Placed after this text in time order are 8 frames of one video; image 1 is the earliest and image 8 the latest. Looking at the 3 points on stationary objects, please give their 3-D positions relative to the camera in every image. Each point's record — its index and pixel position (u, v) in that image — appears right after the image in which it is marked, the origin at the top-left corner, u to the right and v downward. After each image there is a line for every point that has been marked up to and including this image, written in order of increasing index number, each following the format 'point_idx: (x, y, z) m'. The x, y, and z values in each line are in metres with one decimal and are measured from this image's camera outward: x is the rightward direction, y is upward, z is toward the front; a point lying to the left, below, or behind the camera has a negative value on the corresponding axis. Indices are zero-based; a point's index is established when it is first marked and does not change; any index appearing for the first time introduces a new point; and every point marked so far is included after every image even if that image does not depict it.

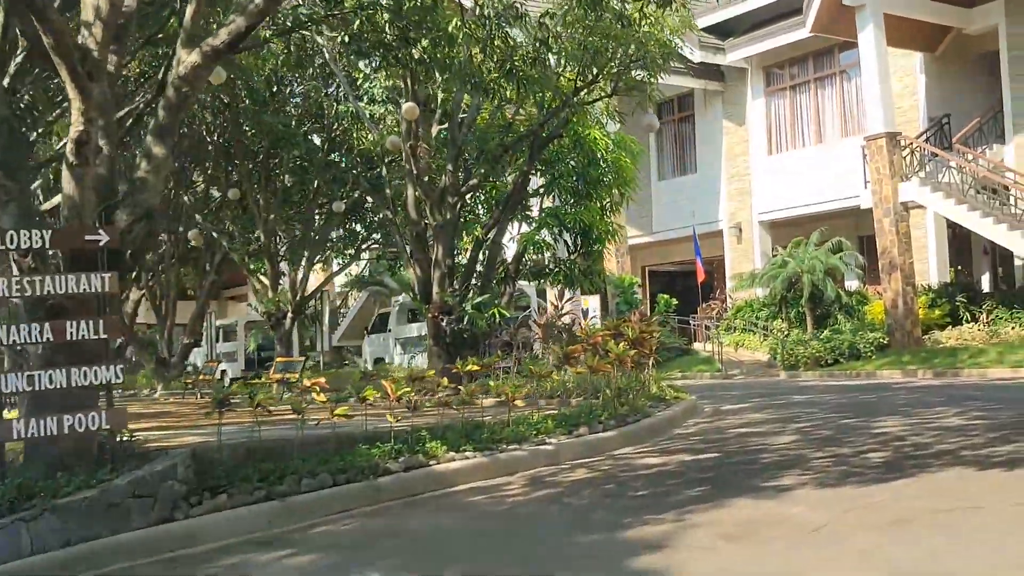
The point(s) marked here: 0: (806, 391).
0: (+4.5, -1.6, +16.8) m
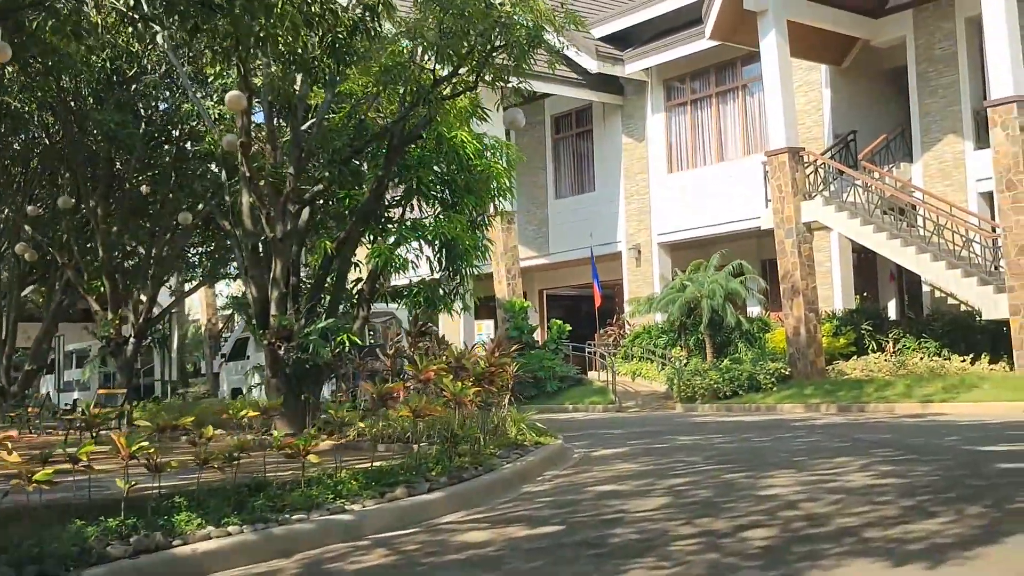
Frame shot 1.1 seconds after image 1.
0: (+2.5, -1.9, +14.9) m
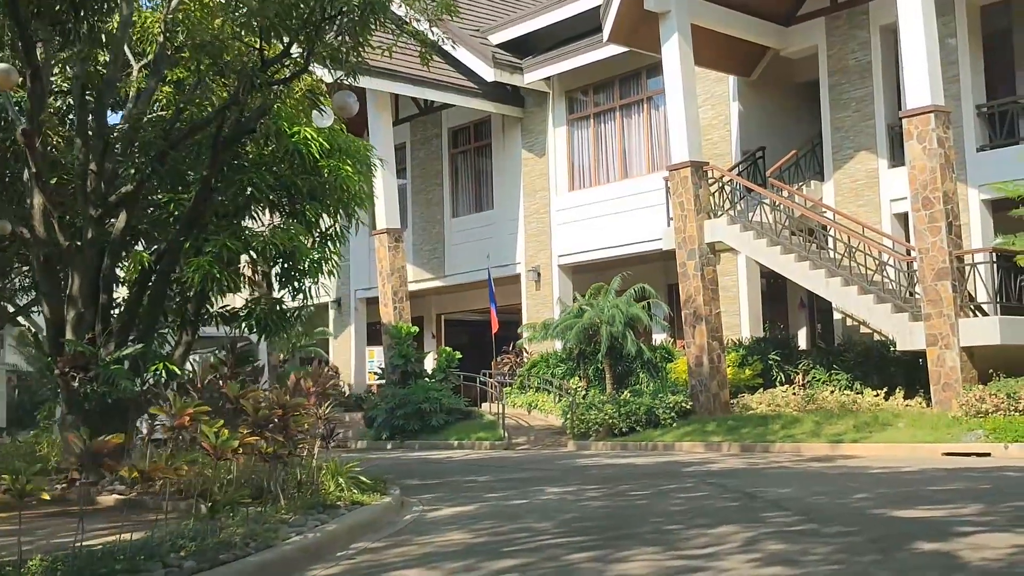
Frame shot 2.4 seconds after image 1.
0: (+0.7, -2.2, +12.9) m
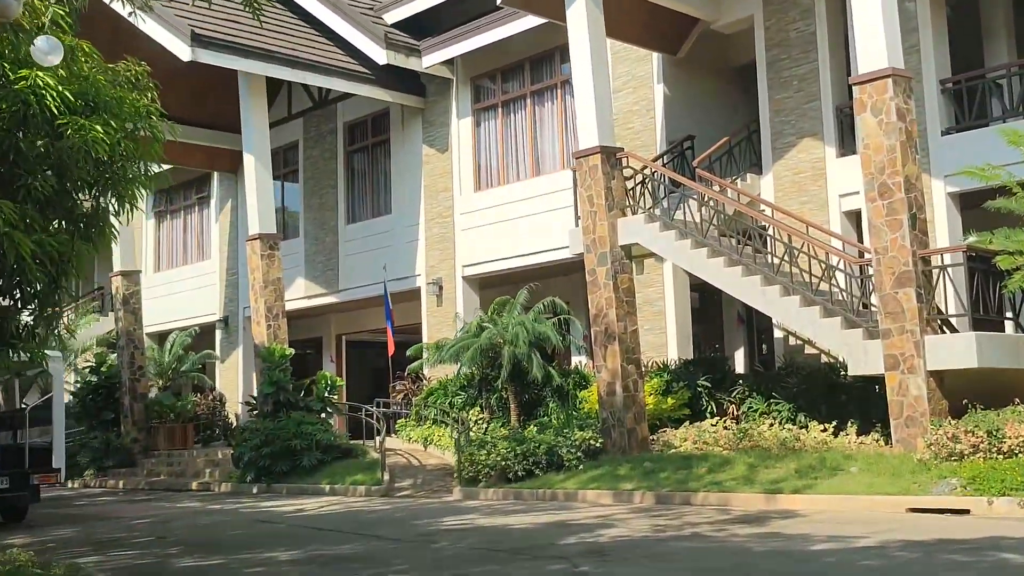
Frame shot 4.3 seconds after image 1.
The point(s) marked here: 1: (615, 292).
0: (-0.8, -2.3, +9.4) m
1: (+1.5, 0.0, +15.9) m
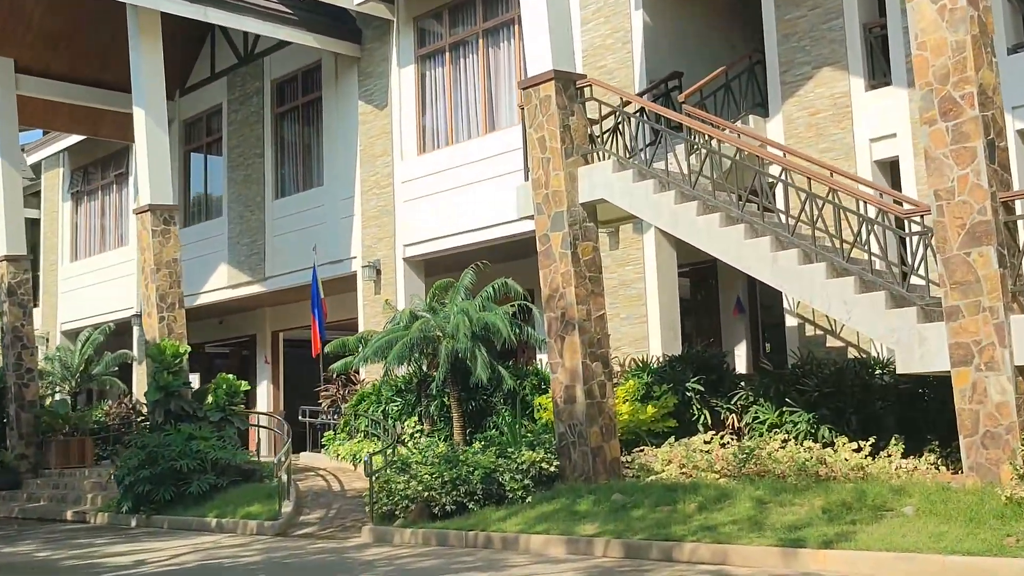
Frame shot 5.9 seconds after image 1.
0: (-1.6, -1.9, +5.4) m
1: (+0.7, +0.3, +11.9) m
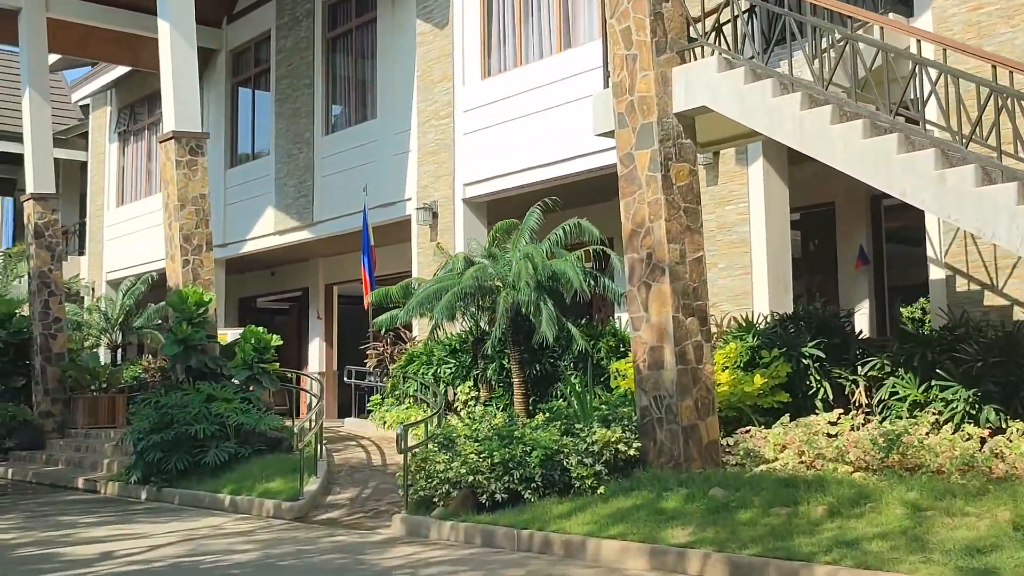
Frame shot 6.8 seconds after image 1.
0: (-1.5, -1.5, +3.1) m
1: (+1.3, +0.8, +9.3) m
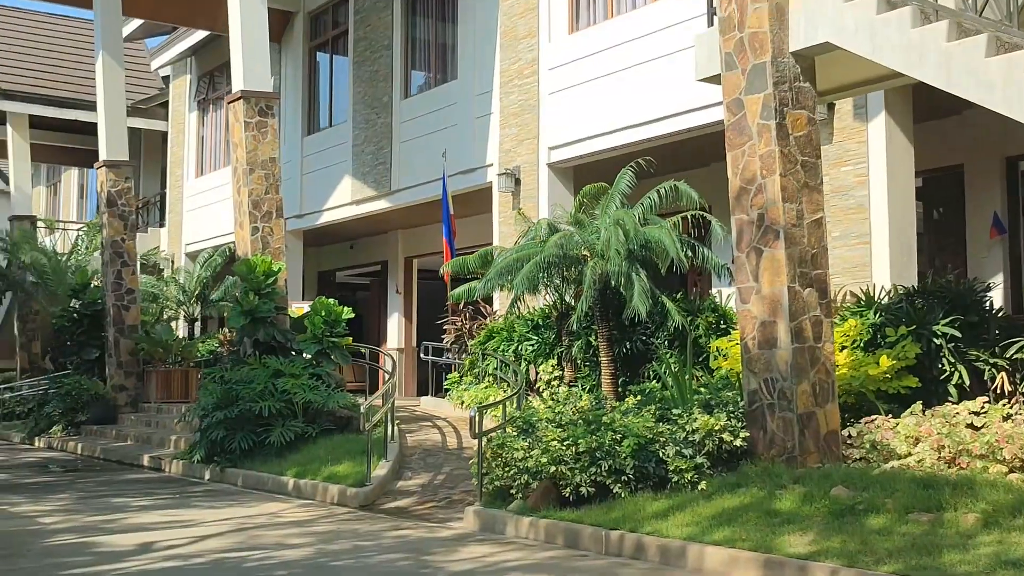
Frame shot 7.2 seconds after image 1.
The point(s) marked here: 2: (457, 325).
0: (-1.3, -1.4, +2.1) m
1: (+2.0, +1.1, +8.0) m
2: (-0.8, -0.5, +15.5) m
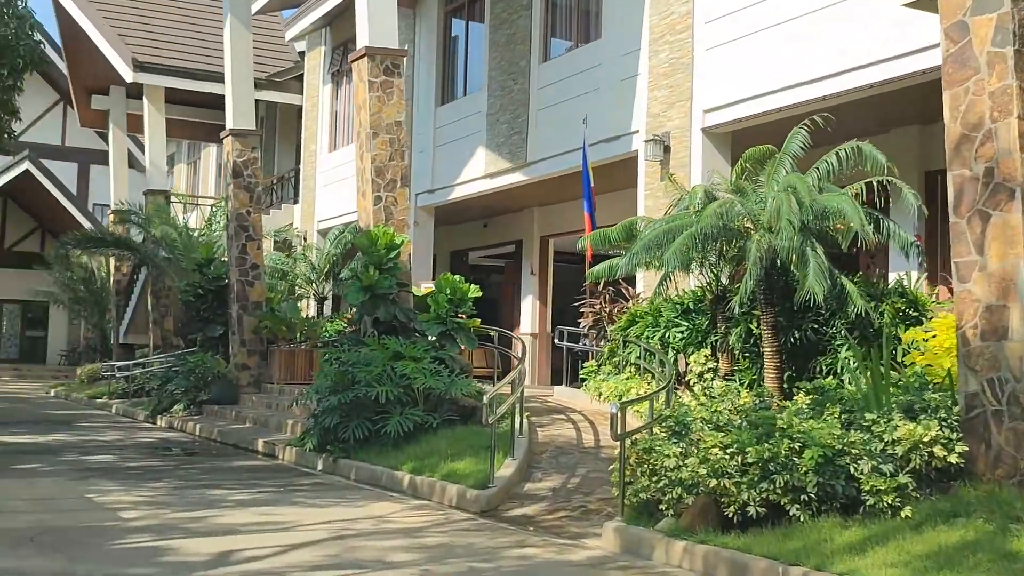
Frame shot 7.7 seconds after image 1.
0: (-1.2, -1.2, +0.8) m
1: (+2.9, +1.2, +6.3) m
2: (+1.1, -0.3, +14.0) m
